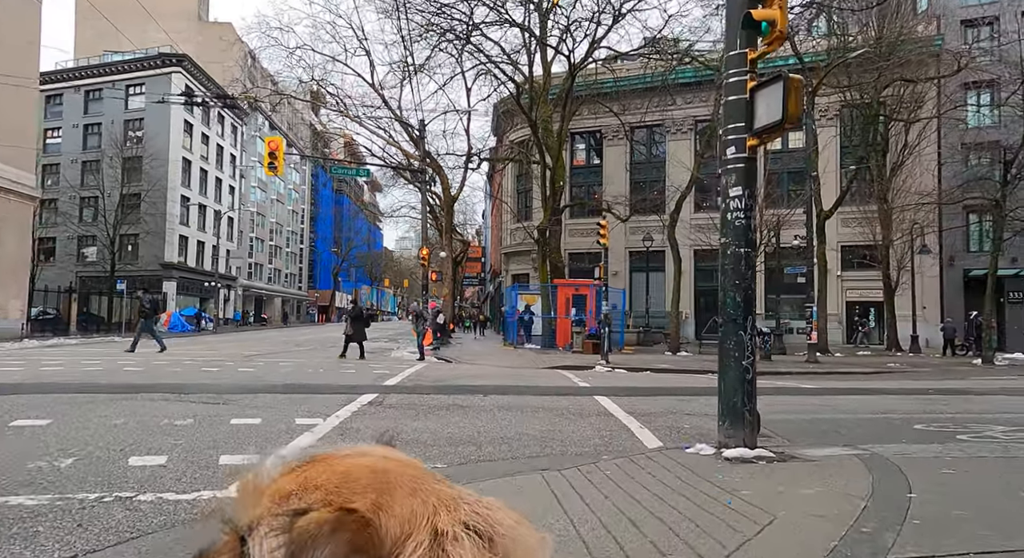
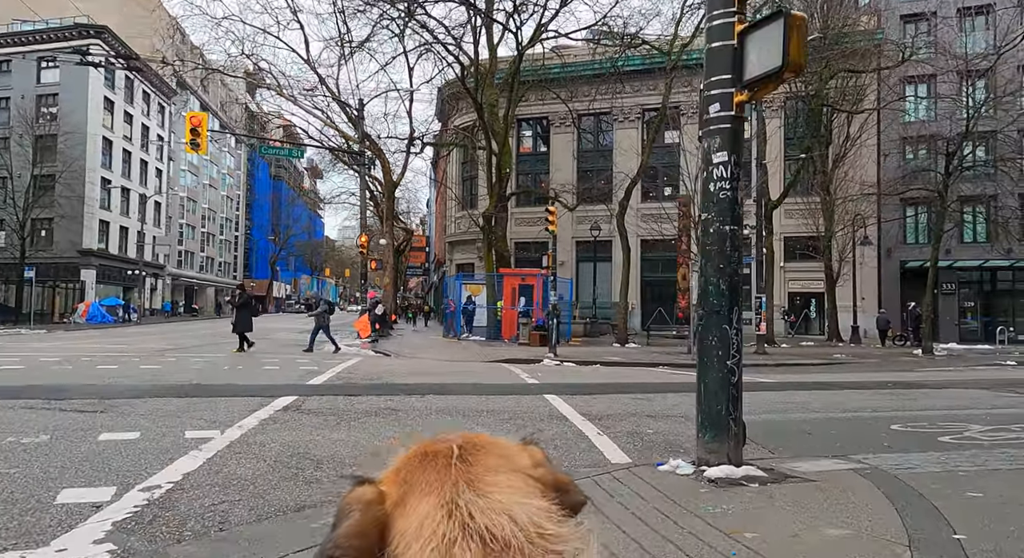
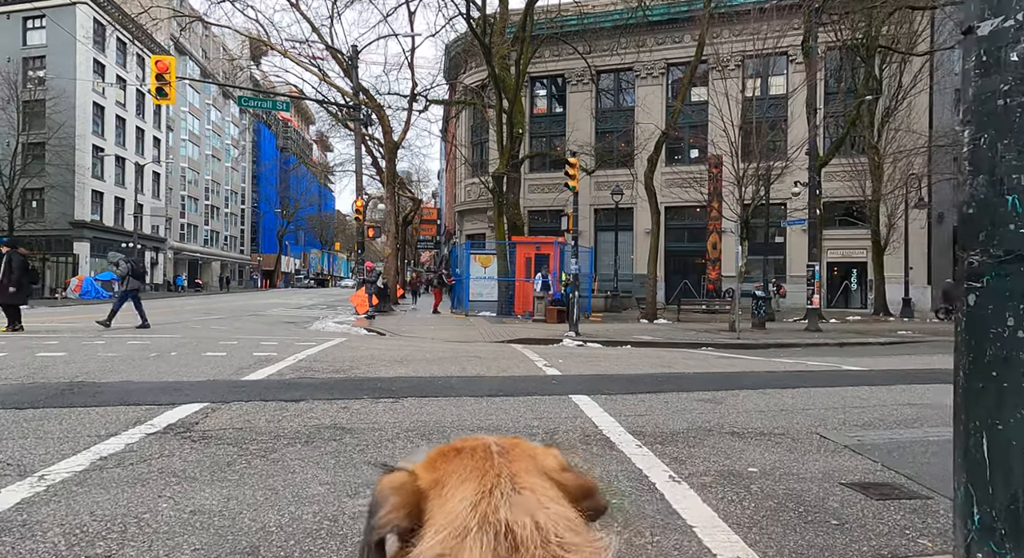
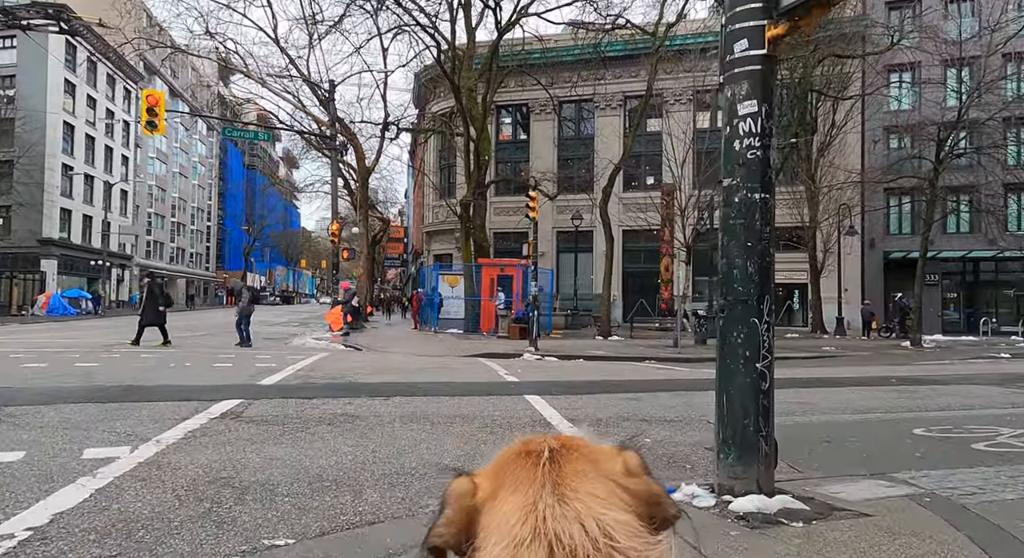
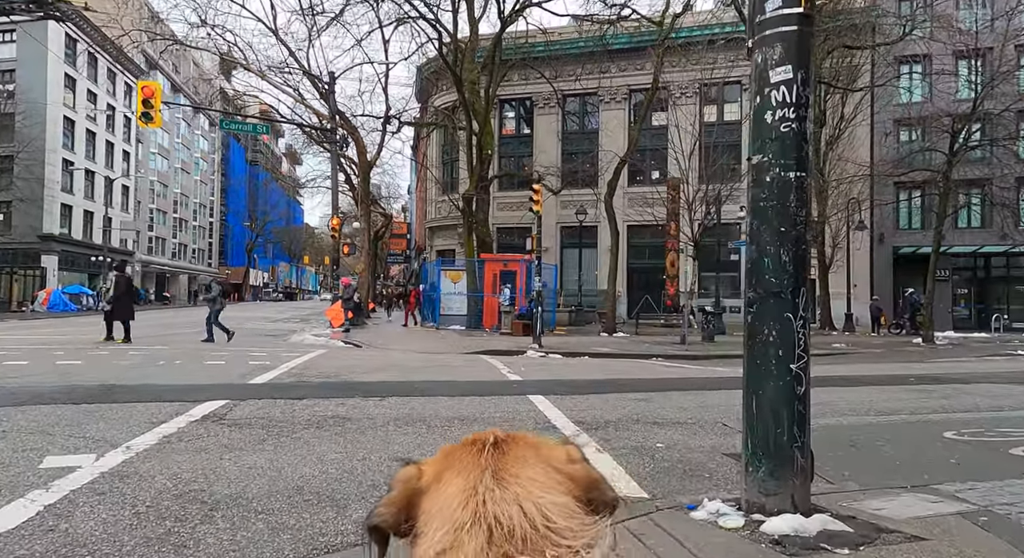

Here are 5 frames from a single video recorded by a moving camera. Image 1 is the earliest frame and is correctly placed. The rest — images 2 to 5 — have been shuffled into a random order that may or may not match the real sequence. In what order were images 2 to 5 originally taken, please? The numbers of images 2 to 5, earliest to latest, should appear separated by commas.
2, 4, 5, 3
